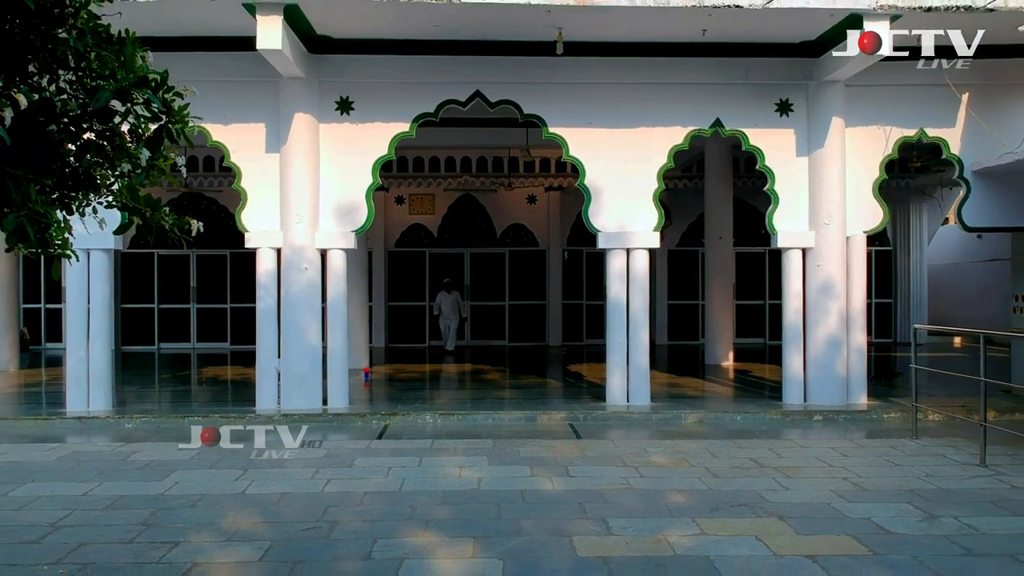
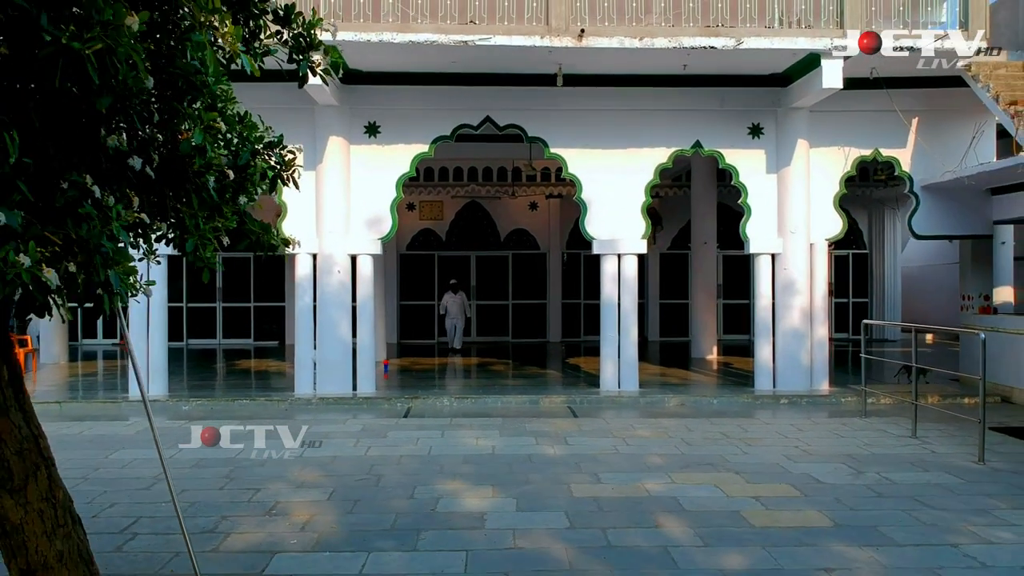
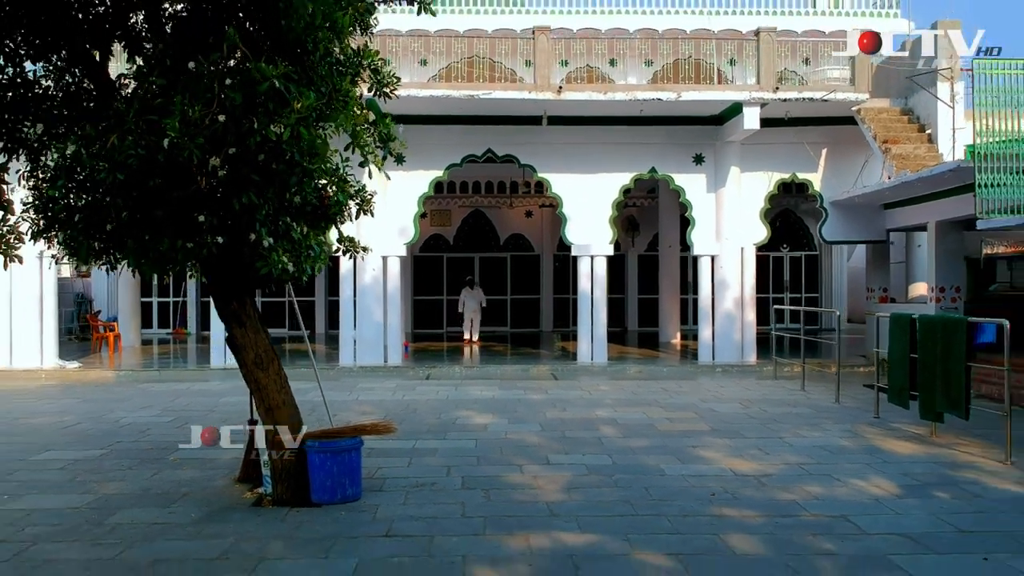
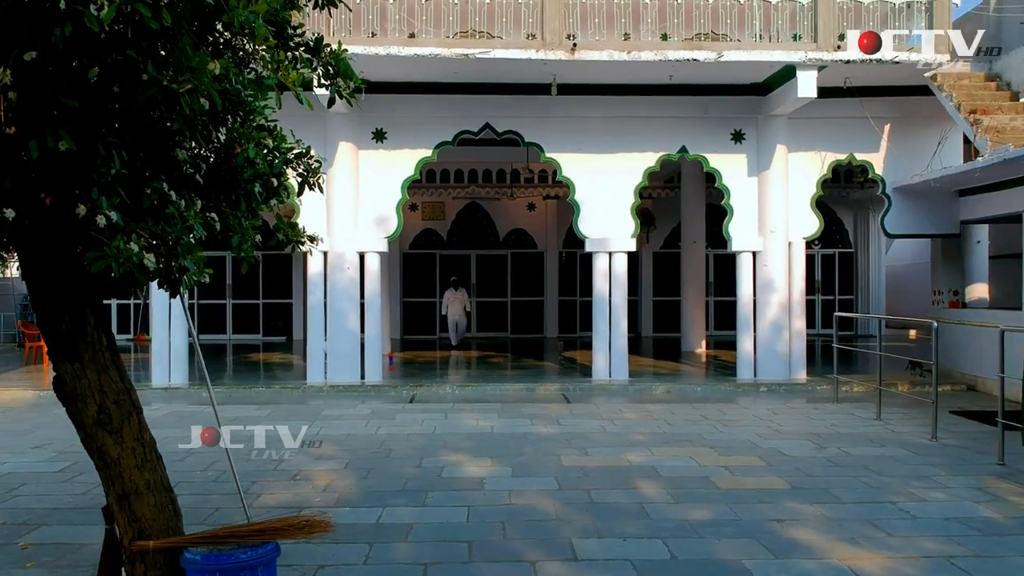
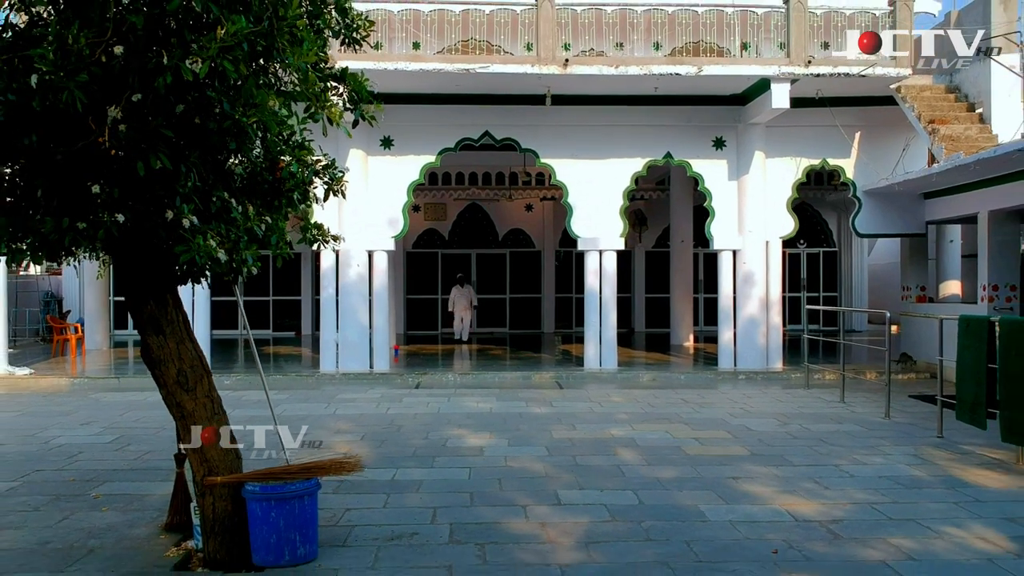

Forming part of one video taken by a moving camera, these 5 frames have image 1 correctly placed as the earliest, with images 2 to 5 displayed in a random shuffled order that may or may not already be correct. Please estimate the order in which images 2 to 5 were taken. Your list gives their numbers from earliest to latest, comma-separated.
2, 4, 5, 3
